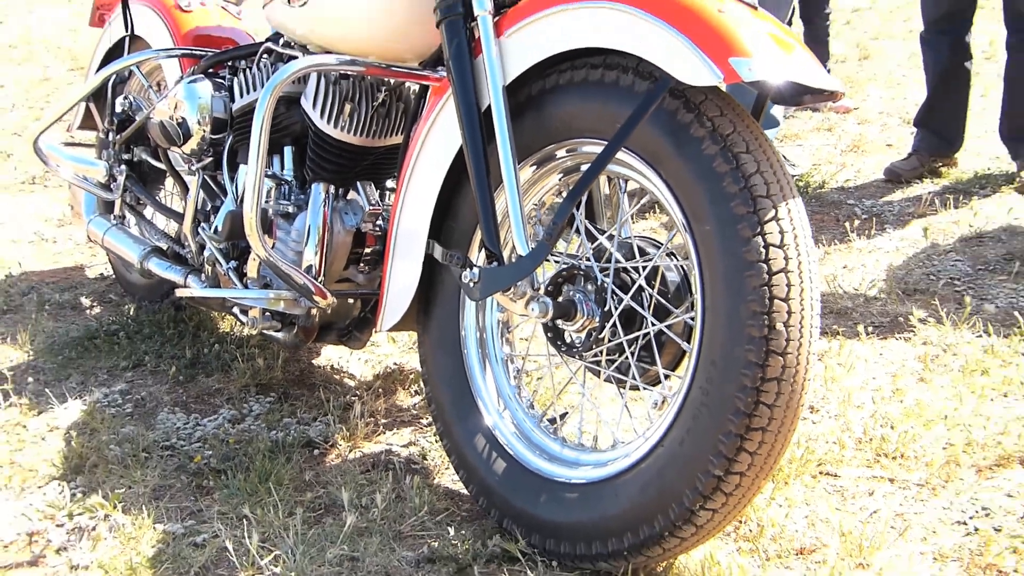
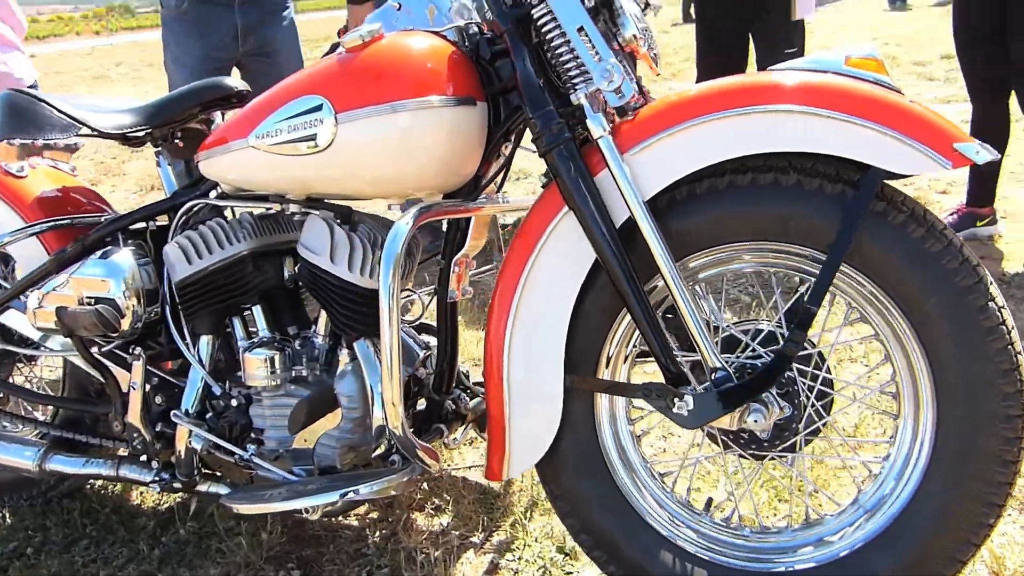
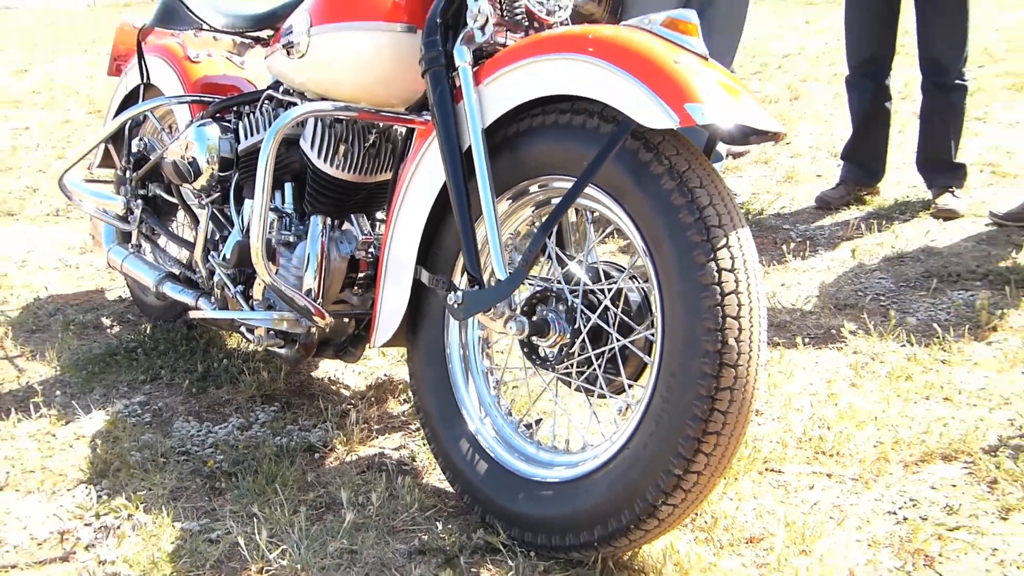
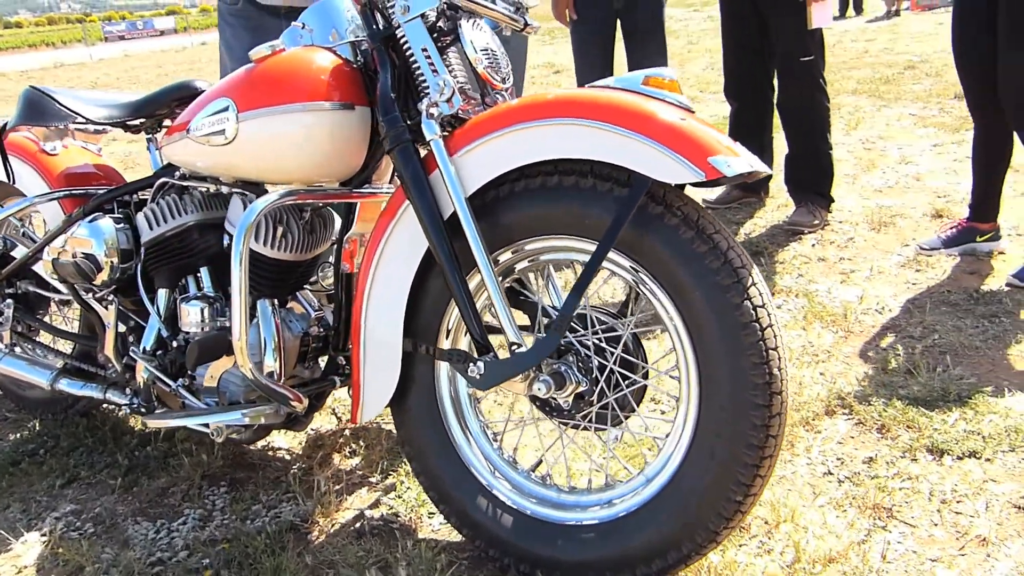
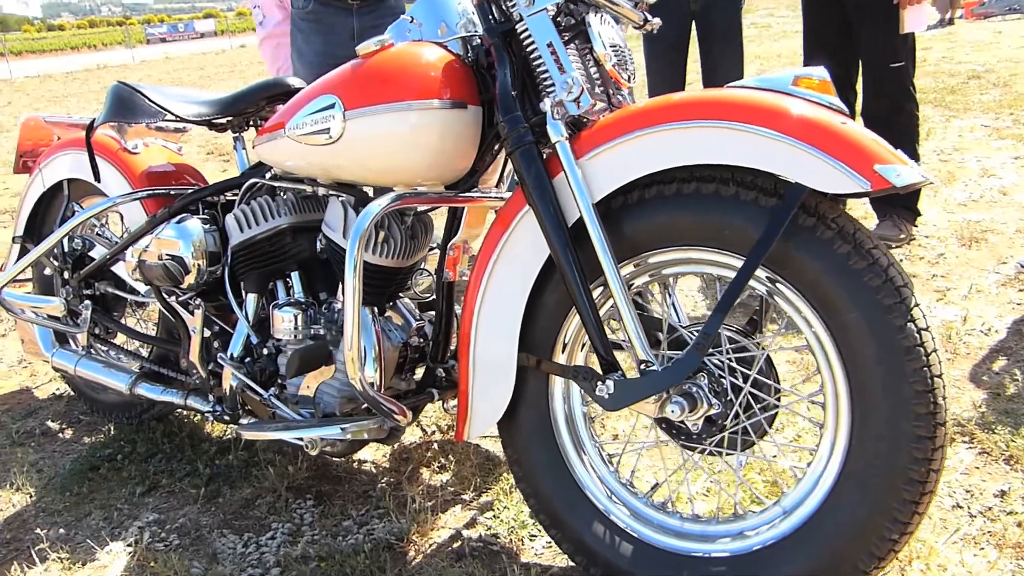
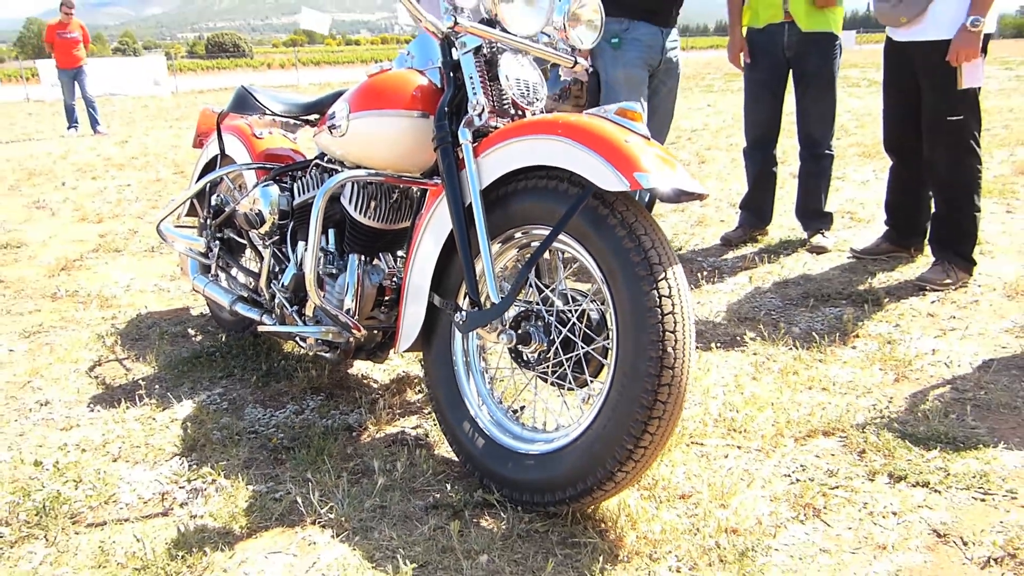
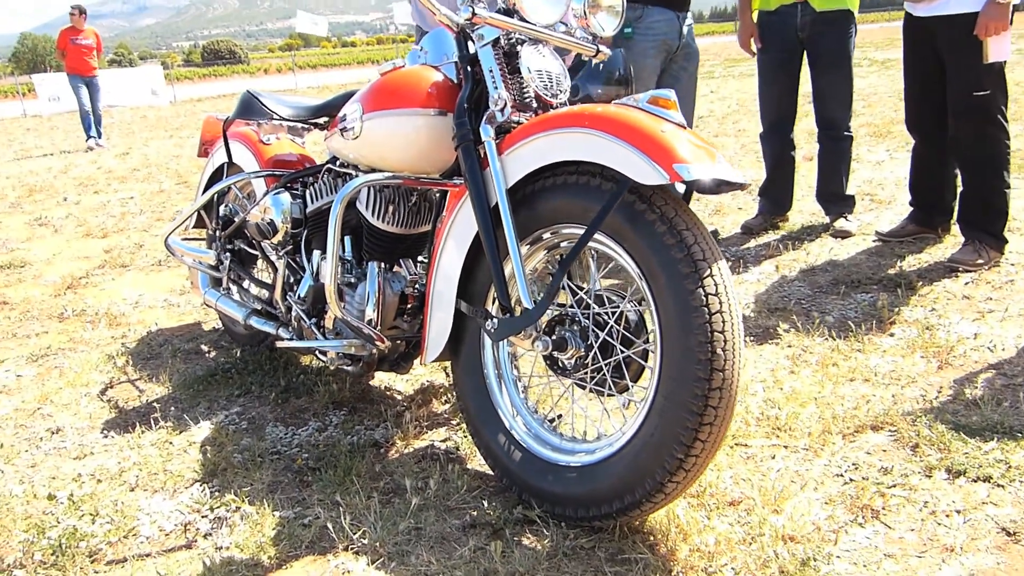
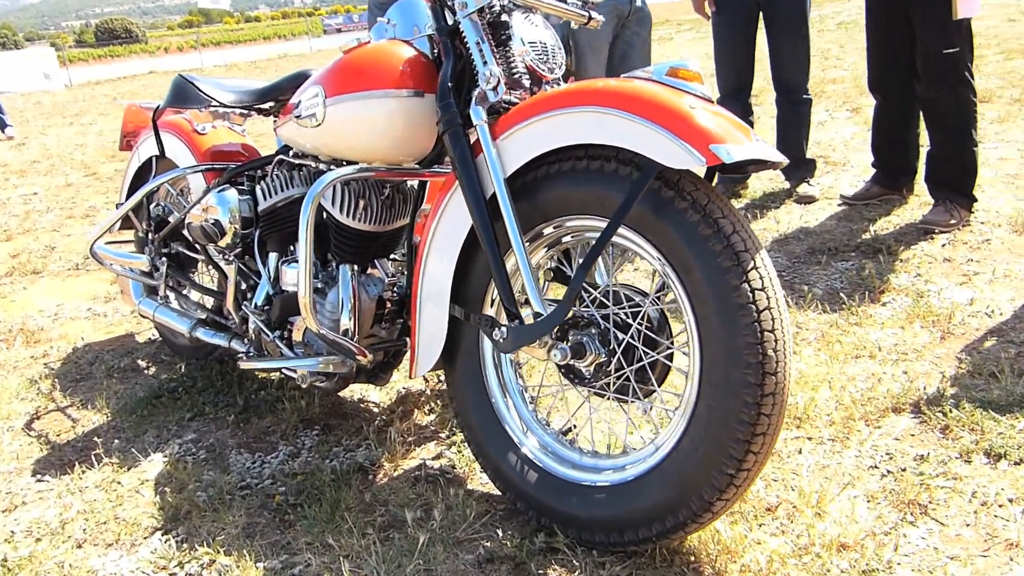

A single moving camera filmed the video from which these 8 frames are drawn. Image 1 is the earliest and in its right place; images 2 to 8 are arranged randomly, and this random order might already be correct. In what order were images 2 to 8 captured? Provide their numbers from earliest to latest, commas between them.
3, 6, 7, 8, 4, 5, 2
